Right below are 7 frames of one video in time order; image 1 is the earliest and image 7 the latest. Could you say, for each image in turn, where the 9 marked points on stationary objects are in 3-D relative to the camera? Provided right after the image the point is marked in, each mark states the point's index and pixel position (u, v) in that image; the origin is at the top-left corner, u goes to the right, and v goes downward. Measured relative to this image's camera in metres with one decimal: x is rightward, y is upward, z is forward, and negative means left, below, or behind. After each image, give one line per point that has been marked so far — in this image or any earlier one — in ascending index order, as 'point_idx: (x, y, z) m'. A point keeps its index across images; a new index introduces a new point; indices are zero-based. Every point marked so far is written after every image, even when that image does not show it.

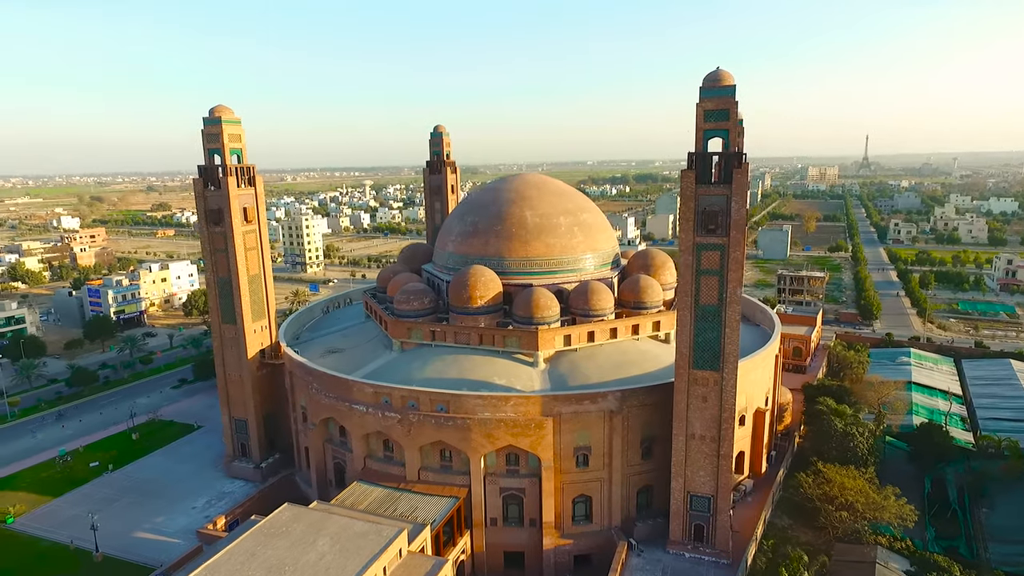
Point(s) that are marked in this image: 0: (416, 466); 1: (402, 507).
0: (-2.9, -5.4, +19.5) m
1: (-3.1, -6.2, +18.2) m
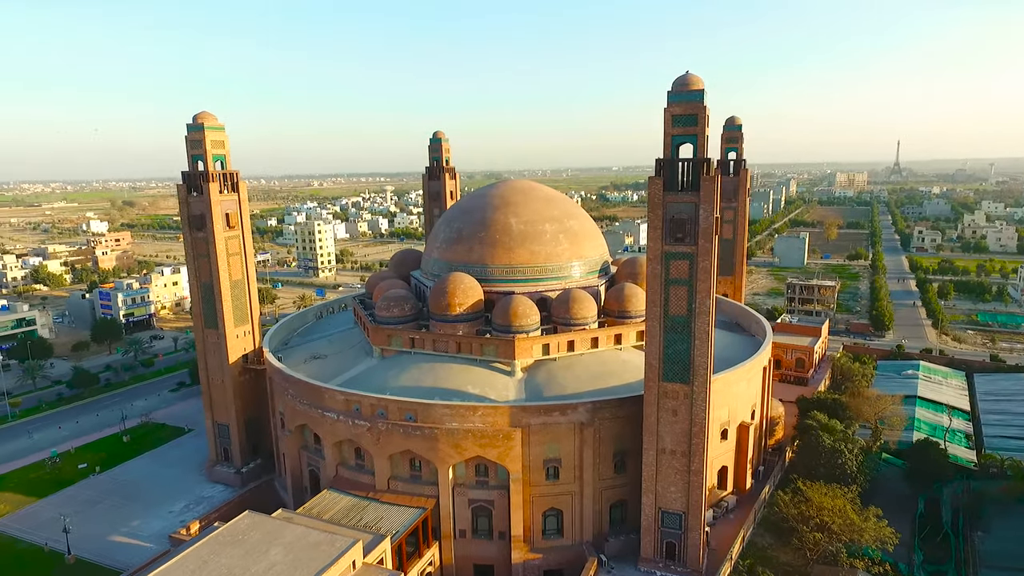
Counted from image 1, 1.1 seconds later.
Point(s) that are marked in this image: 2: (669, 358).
0: (-3.8, -5.6, +19.3) m
1: (-4.0, -6.4, +18.0) m
2: (+4.1, -1.8, +16.8) m
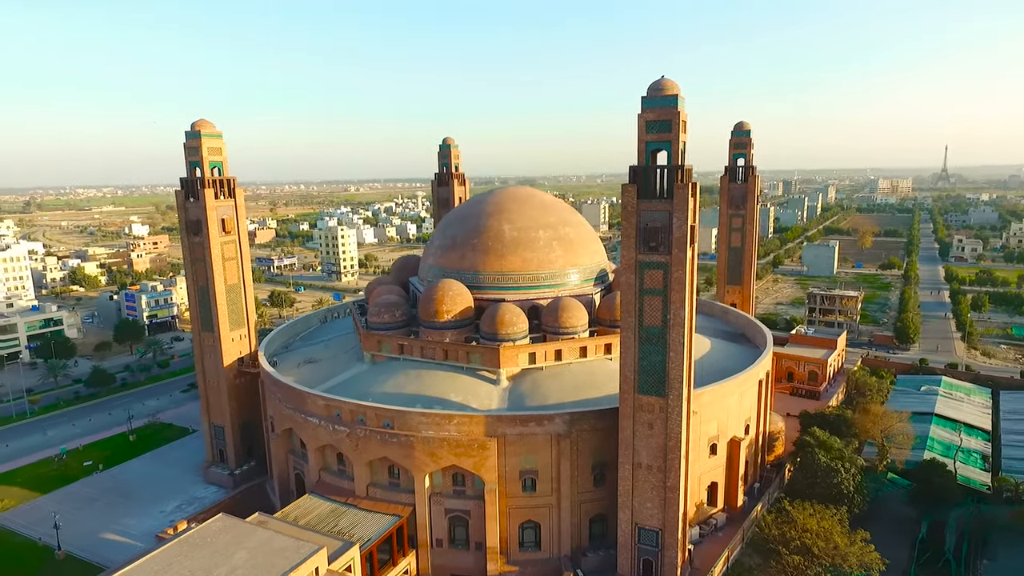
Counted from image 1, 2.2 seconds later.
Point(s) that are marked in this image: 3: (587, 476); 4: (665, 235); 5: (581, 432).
0: (-4.4, -5.8, +19.3) m
1: (-4.8, -6.6, +18.0) m
2: (+3.4, -2.1, +16.4) m
3: (+2.1, -5.4, +18.4) m
4: (+3.7, +1.3, +15.7) m
5: (+1.9, -4.1, +18.1) m
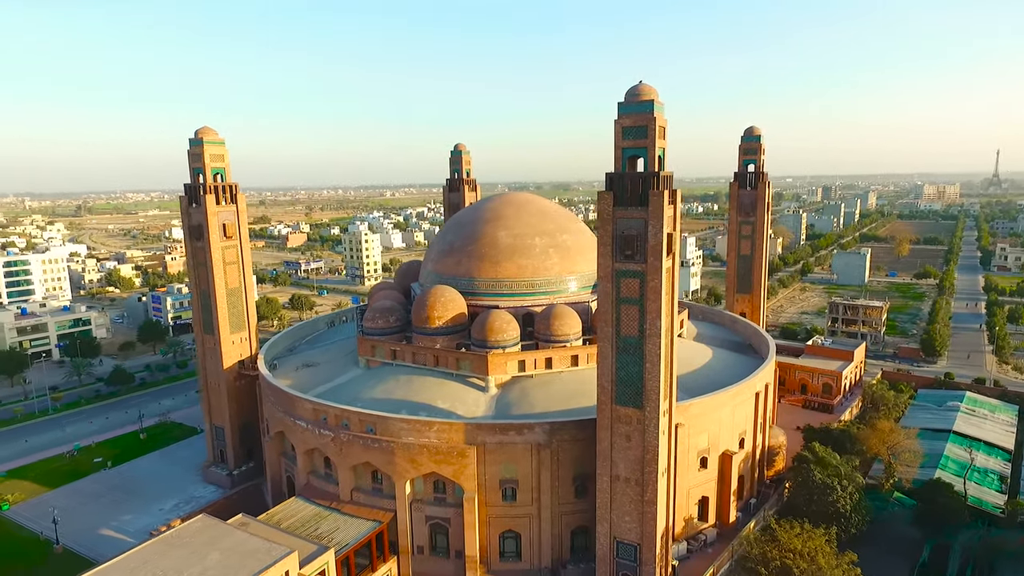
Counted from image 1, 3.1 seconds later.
0: (-4.9, -6.0, +19.4) m
1: (-5.3, -6.8, +18.1) m
2: (+2.7, -2.3, +16.1) m
3: (+1.6, -5.6, +18.1) m
4: (+3.1, +1.1, +15.4) m
5: (+1.4, -4.3, +17.8) m
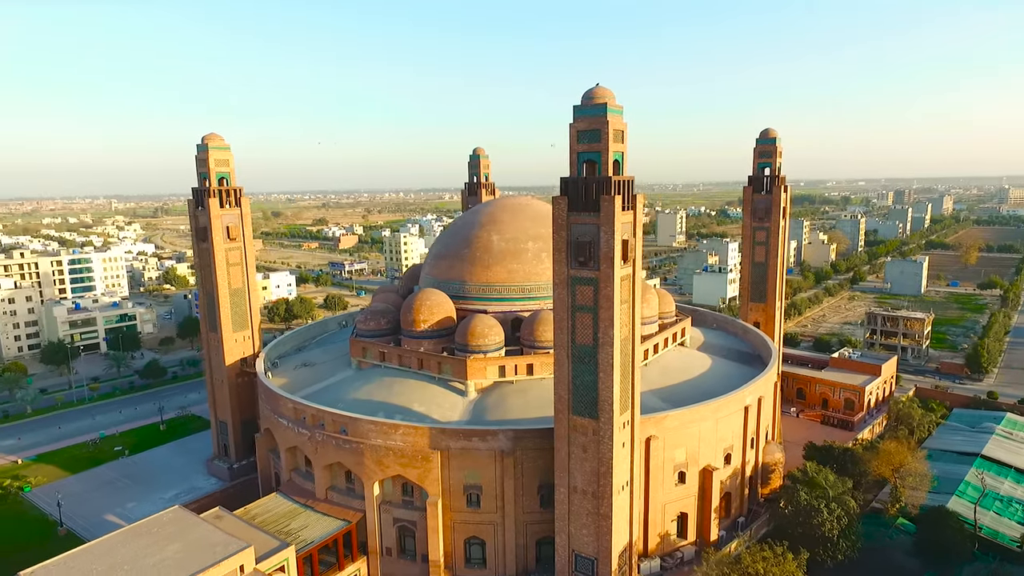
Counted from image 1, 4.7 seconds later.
0: (-5.8, -6.0, +19.7) m
1: (-6.3, -6.8, +18.5) m
2: (+1.6, -2.5, +15.7) m
3: (+0.6, -5.7, +17.8) m
4: (+1.9, +0.9, +15.0) m
5: (+0.4, -4.4, +17.6) m
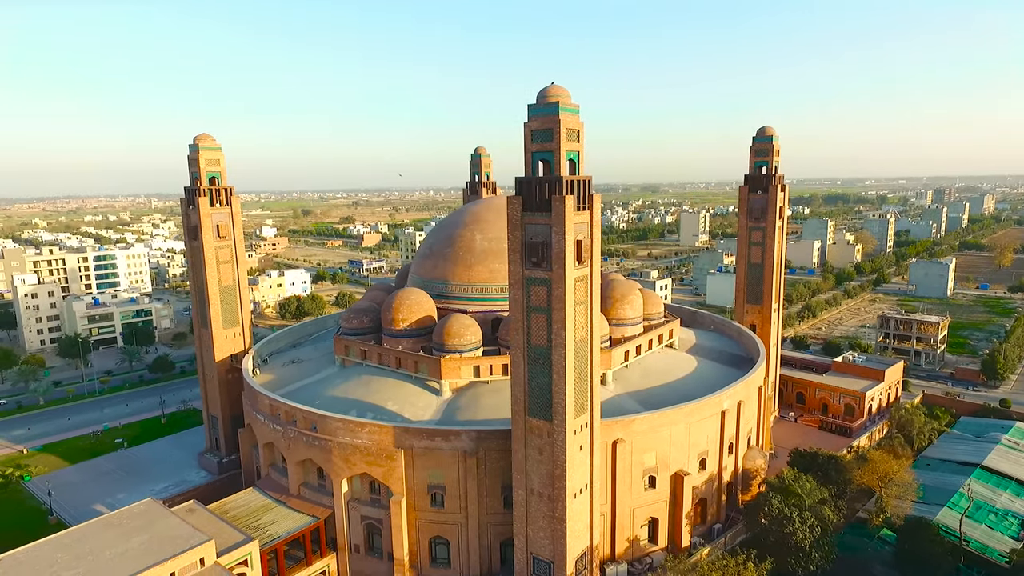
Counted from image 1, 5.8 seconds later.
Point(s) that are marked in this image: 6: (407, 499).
0: (-6.7, -6.0, +20.0) m
1: (-7.3, -6.8, +18.8) m
2: (+0.5, -2.5, +15.6) m
3: (-0.4, -5.7, +17.7) m
4: (+0.8, +0.9, +14.8) m
5: (-0.6, -4.4, +17.5) m
6: (-2.9, -5.9, +18.0) m
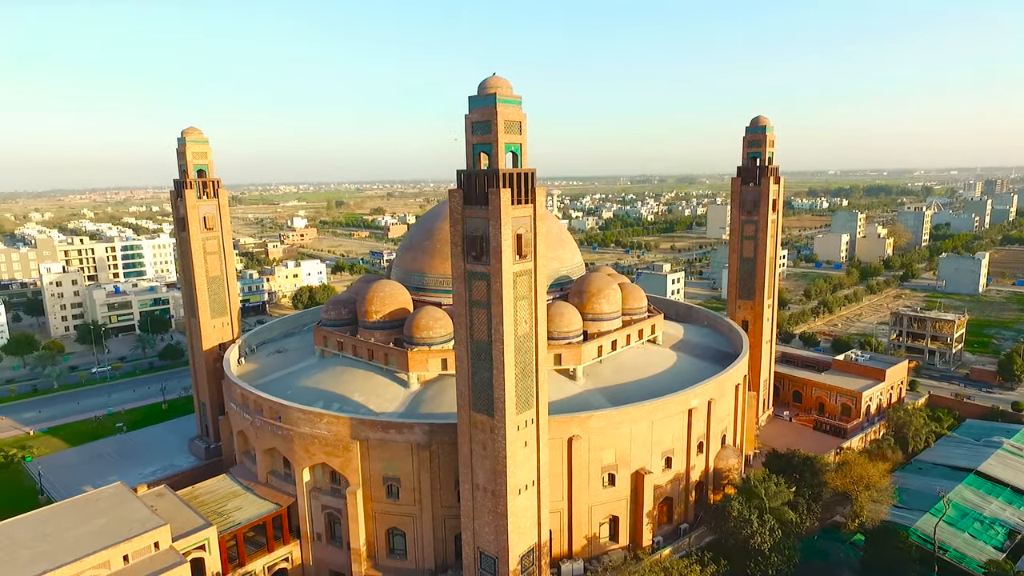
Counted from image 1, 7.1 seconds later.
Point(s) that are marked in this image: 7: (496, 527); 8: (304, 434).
0: (-7.8, -5.7, +20.3) m
1: (-8.5, -6.5, +19.2) m
2: (-0.9, -2.4, +15.4) m
3: (-1.7, -5.6, +17.7) m
4: (-0.6, +1.0, +14.6) m
5: (-1.9, -4.3, +17.5) m
6: (-4.2, -5.7, +18.2) m
7: (-0.4, -5.8, +15.7) m
8: (-6.0, -4.2, +18.6) m
